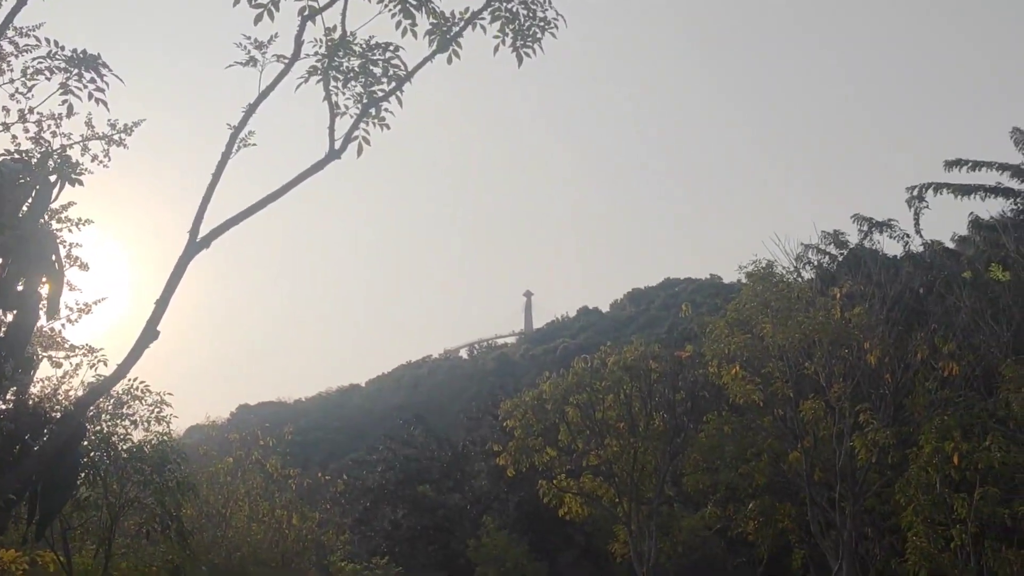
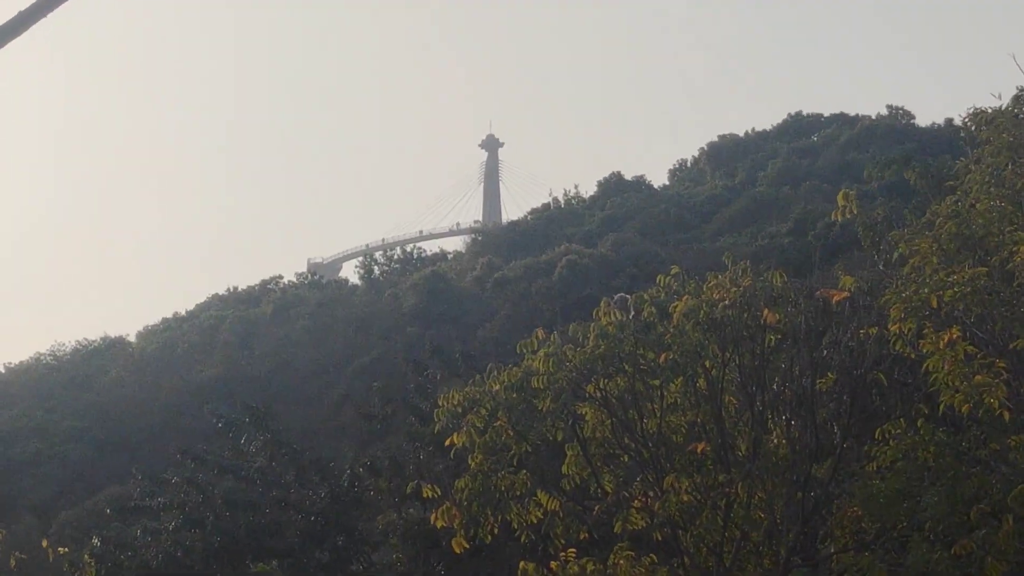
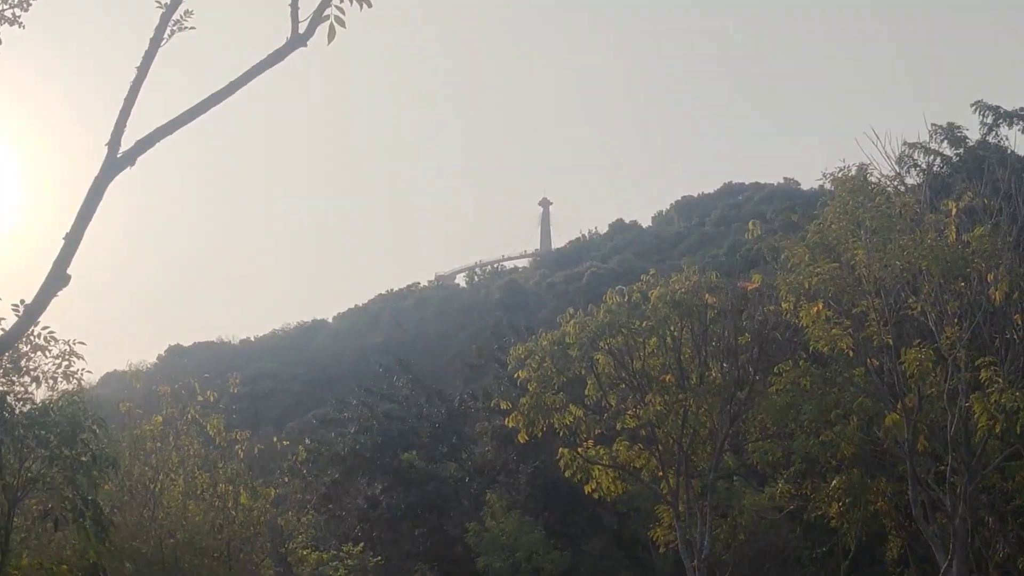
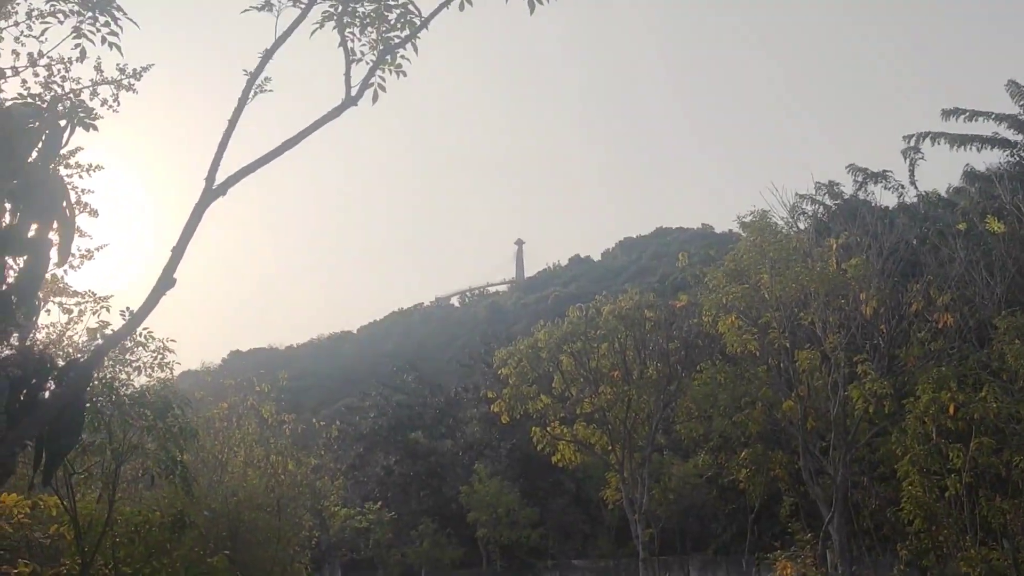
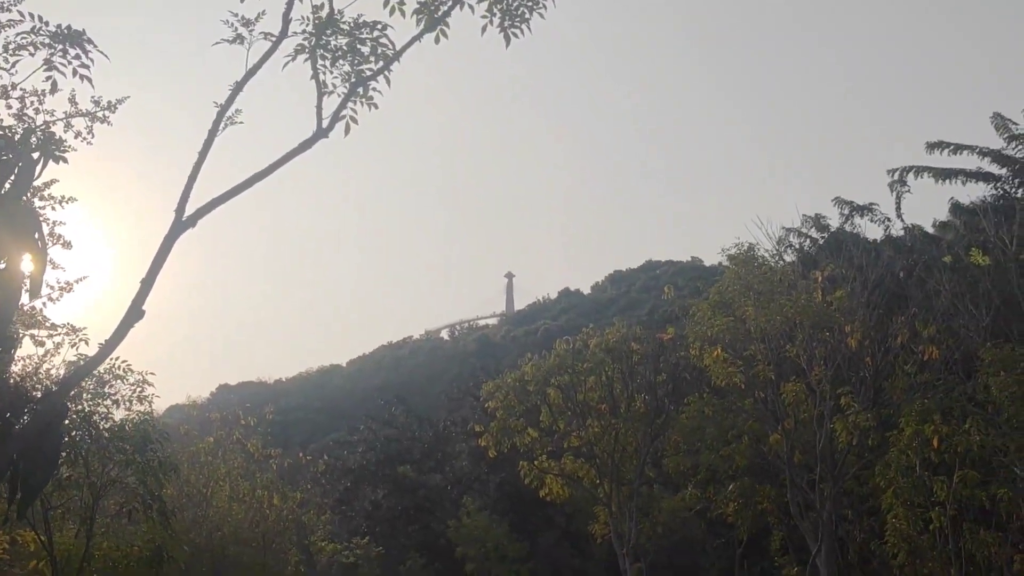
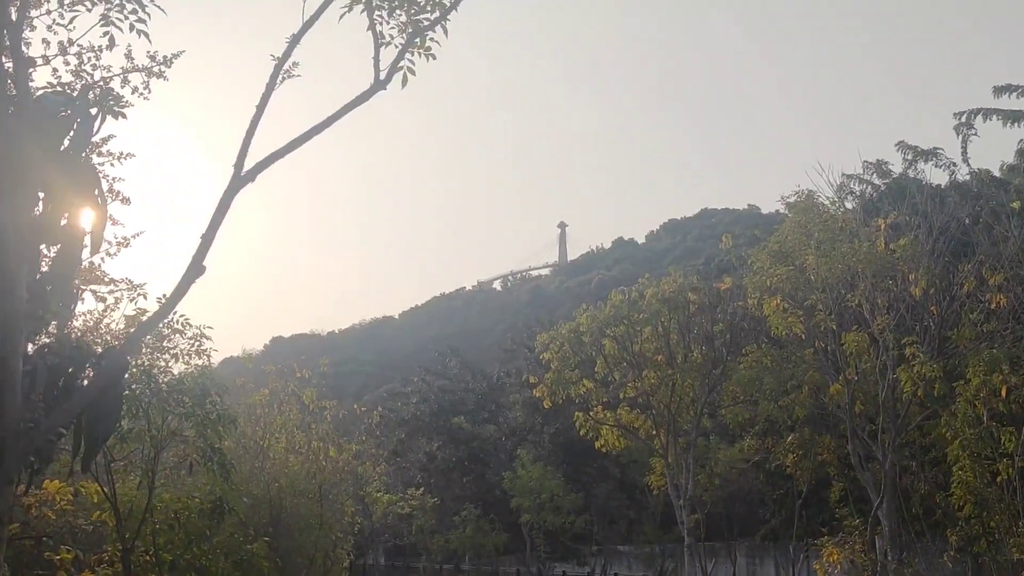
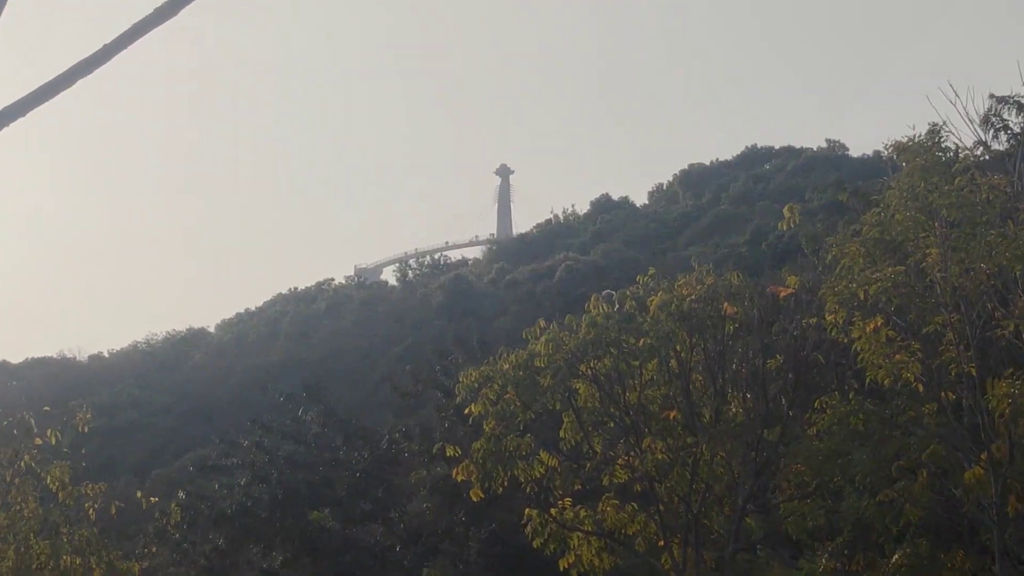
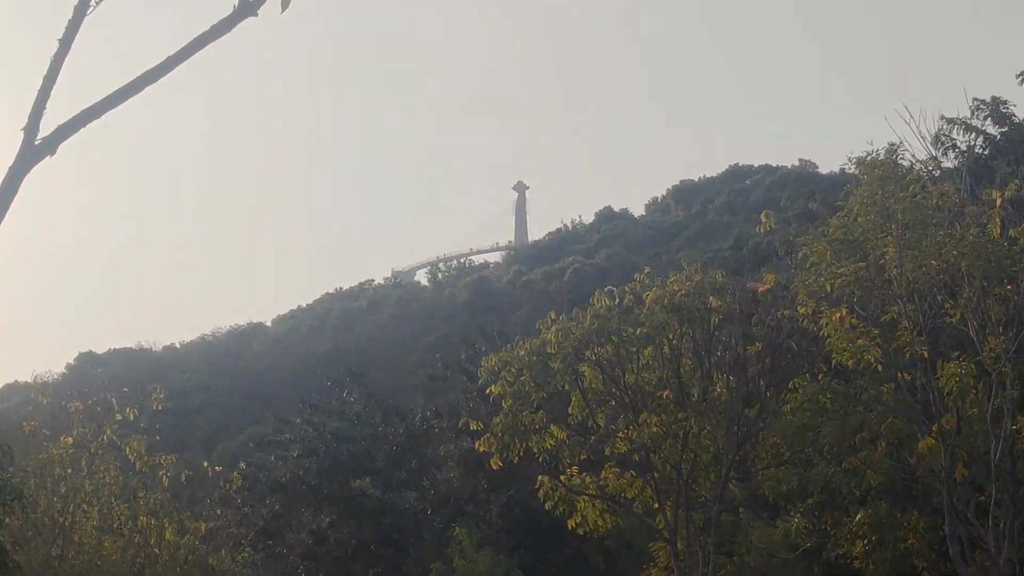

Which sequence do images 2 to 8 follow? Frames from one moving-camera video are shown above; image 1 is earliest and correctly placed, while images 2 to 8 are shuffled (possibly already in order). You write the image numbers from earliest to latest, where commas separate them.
5, 4, 6, 3, 8, 7, 2
